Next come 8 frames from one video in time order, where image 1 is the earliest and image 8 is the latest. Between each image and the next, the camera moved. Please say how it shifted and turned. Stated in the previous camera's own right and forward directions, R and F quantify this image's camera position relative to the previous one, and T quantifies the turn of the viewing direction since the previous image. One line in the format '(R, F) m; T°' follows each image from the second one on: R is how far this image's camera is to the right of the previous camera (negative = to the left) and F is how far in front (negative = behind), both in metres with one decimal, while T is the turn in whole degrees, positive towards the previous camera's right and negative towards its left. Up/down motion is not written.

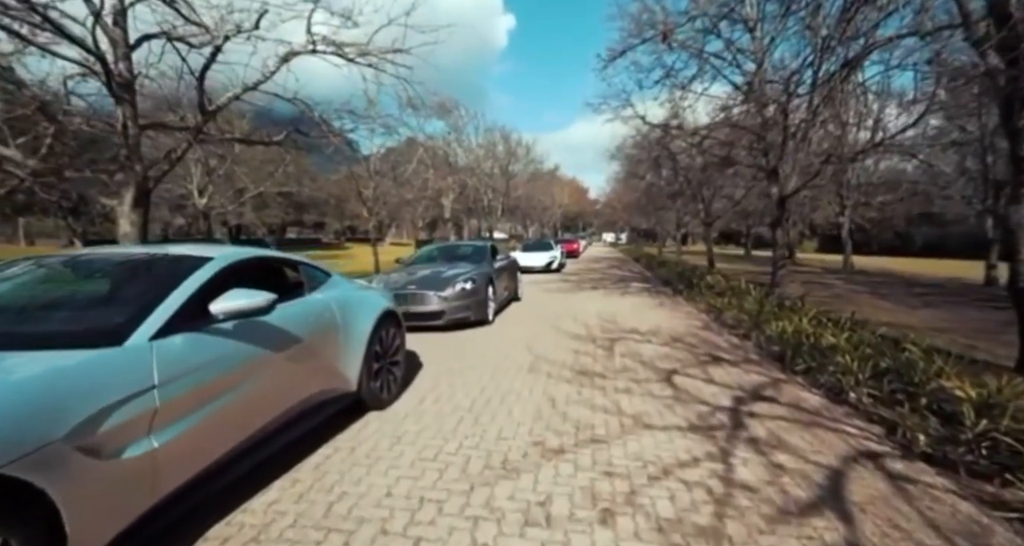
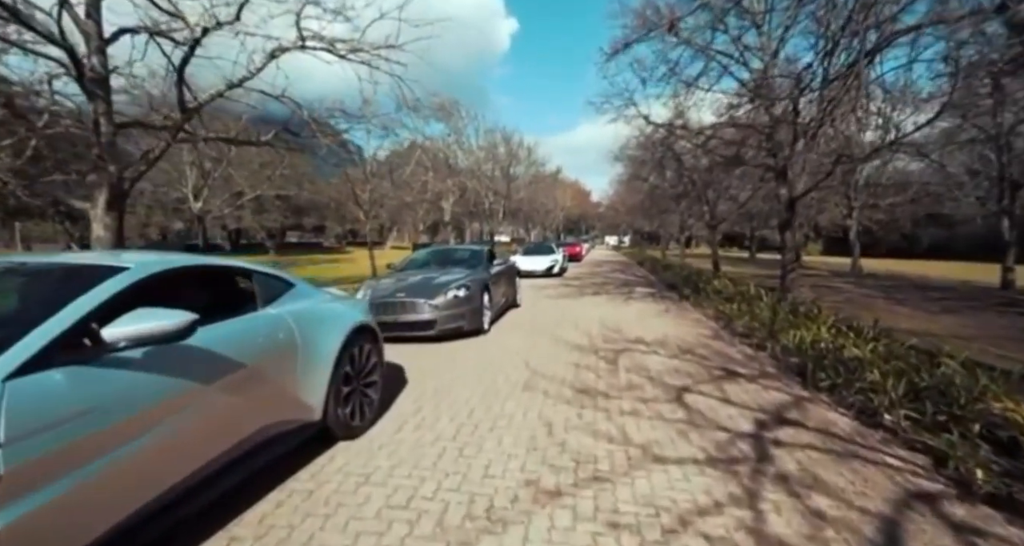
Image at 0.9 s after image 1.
(+0.1, +0.4) m; 0°
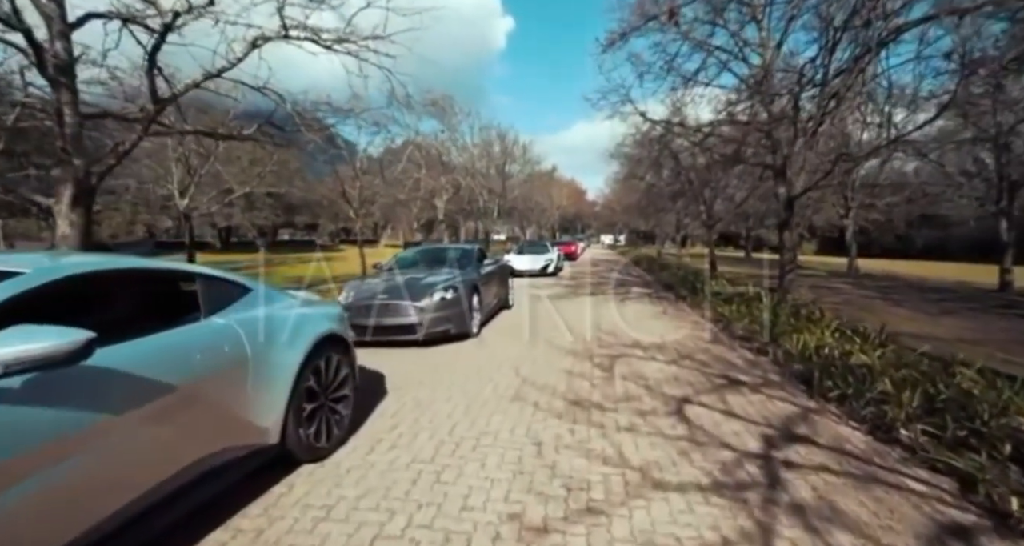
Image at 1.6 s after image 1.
(+0.1, +0.3) m; +1°
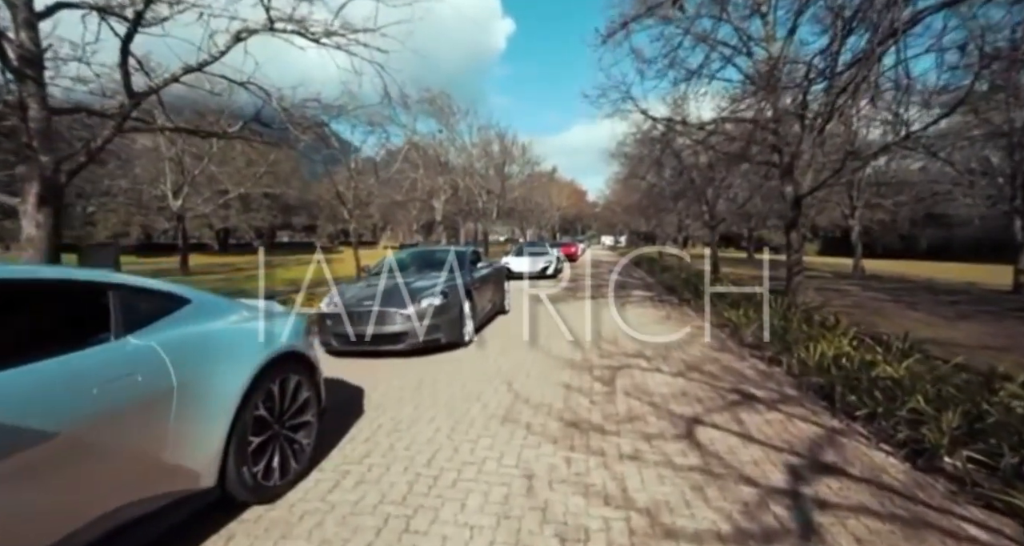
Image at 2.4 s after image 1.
(+0.1, +0.4) m; 0°
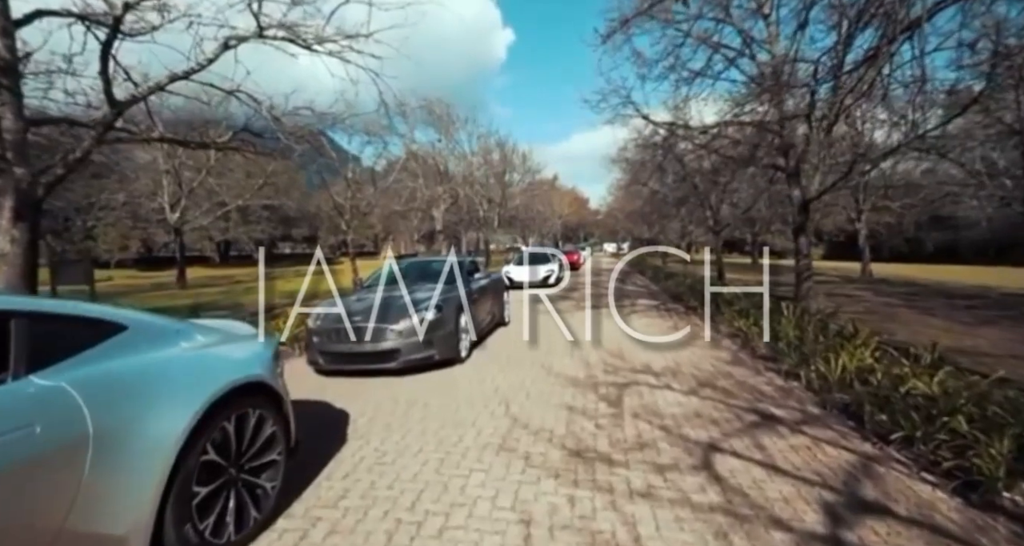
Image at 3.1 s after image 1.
(+0.1, +0.3) m; 0°
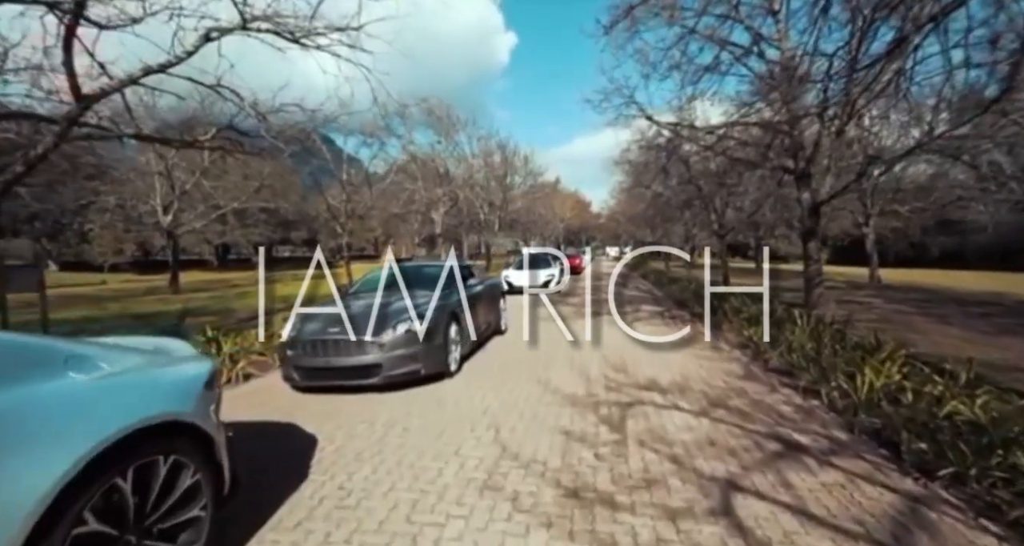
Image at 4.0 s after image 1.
(+0.1, +0.4) m; 0°
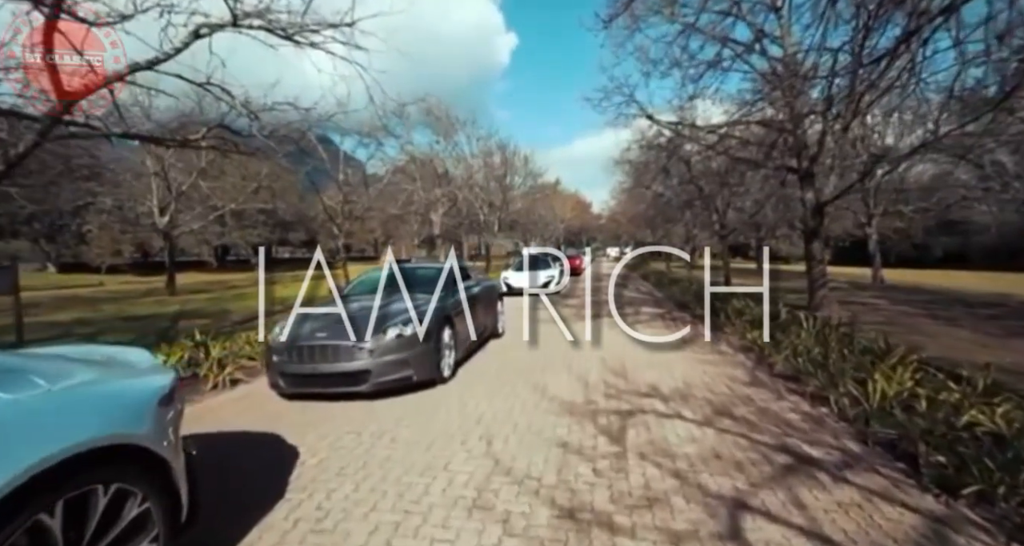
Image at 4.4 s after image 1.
(+0.1, +0.2) m; 0°
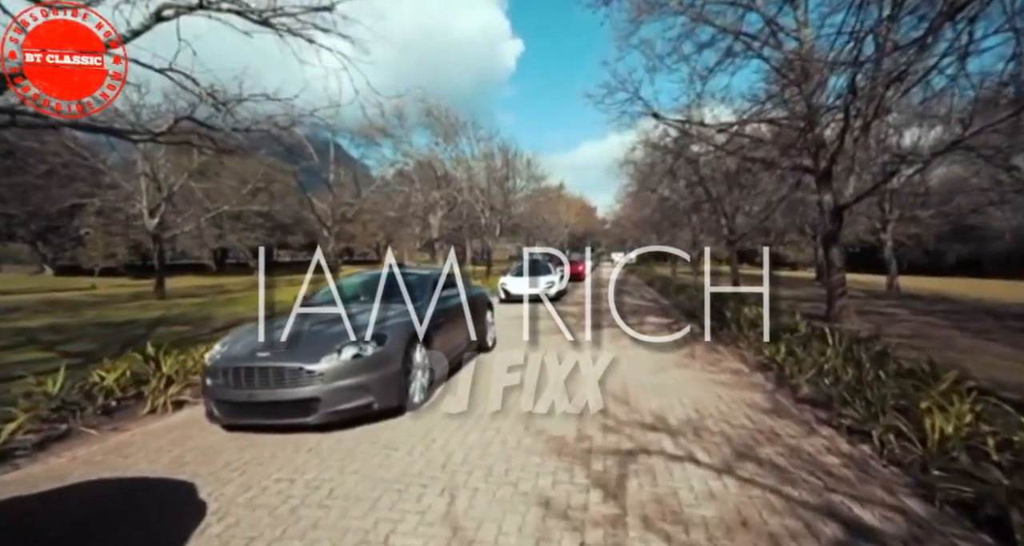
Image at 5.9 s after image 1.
(+0.2, +0.7) m; -1°
